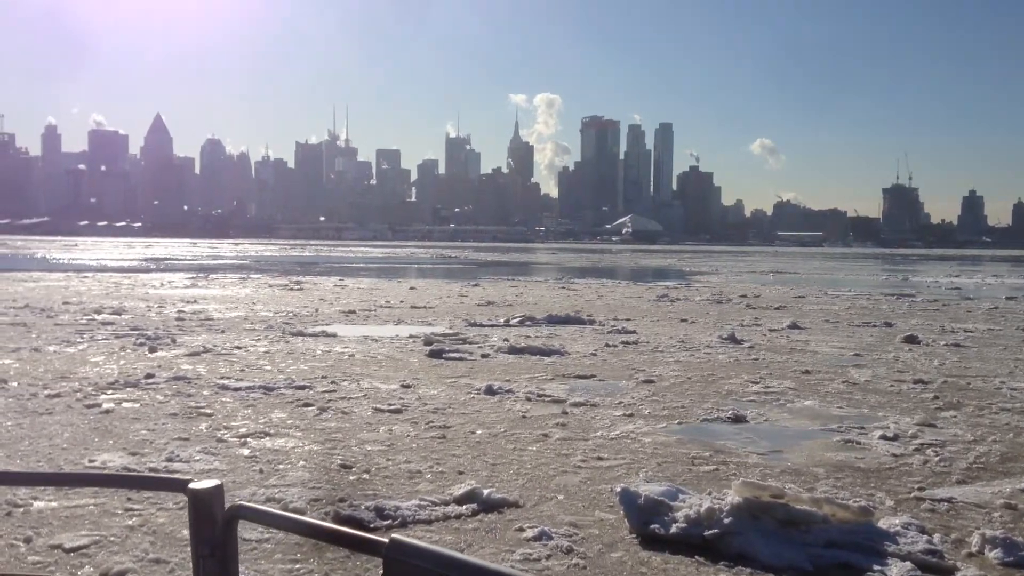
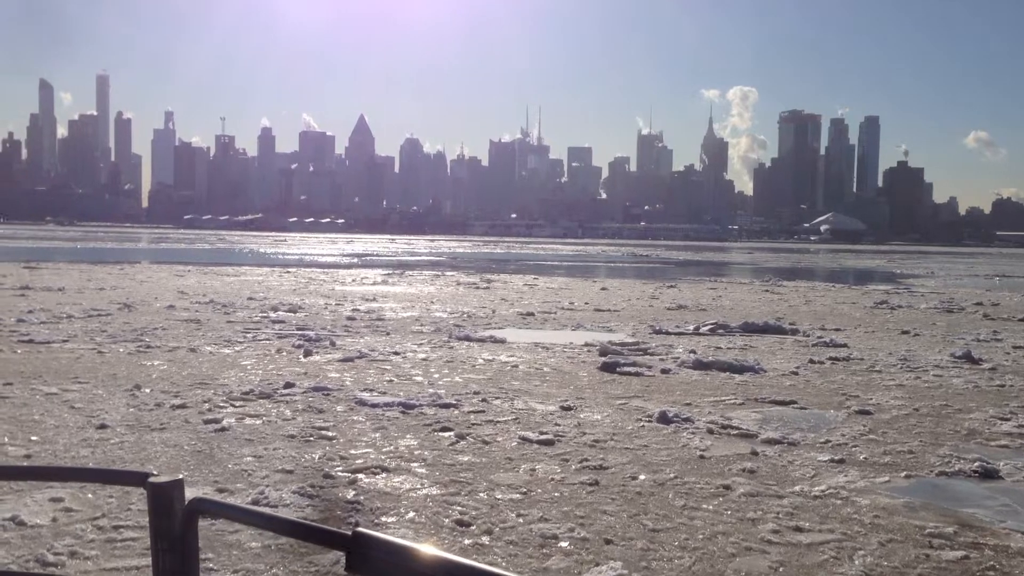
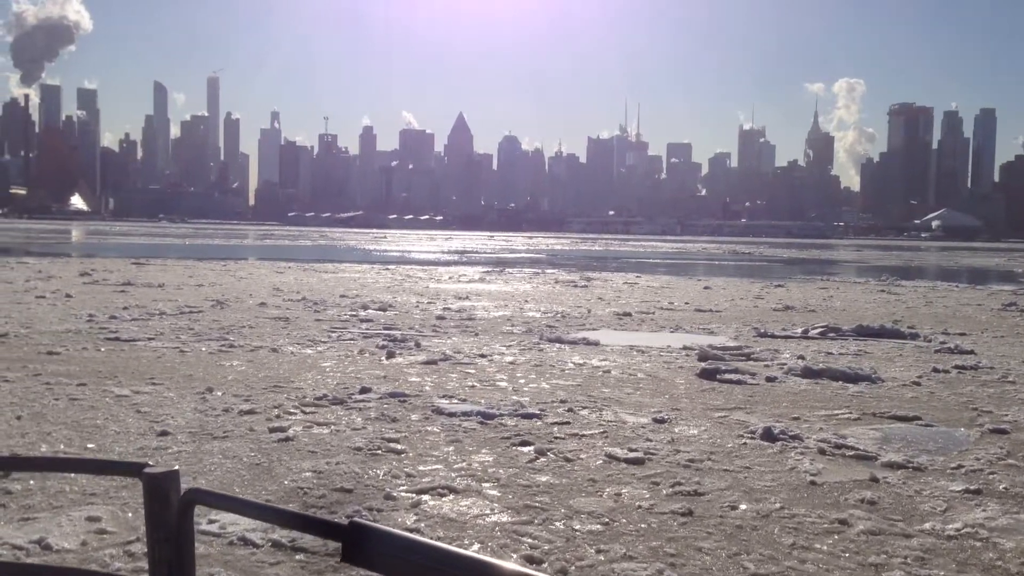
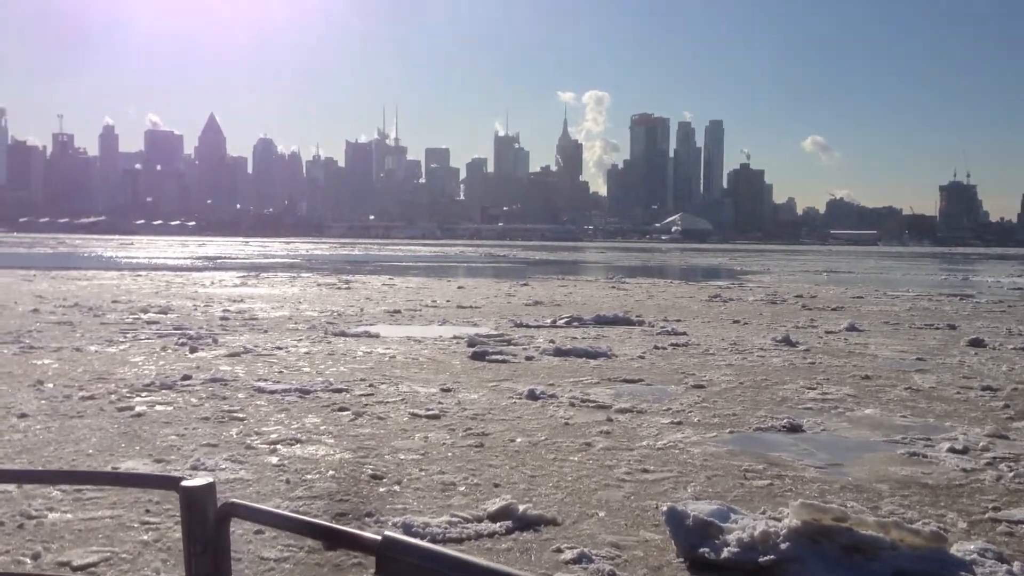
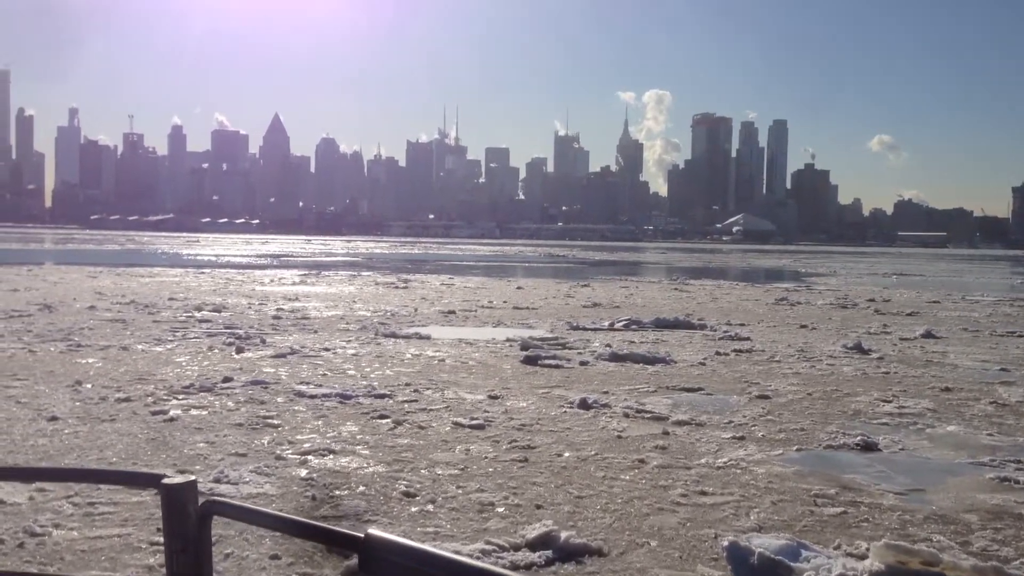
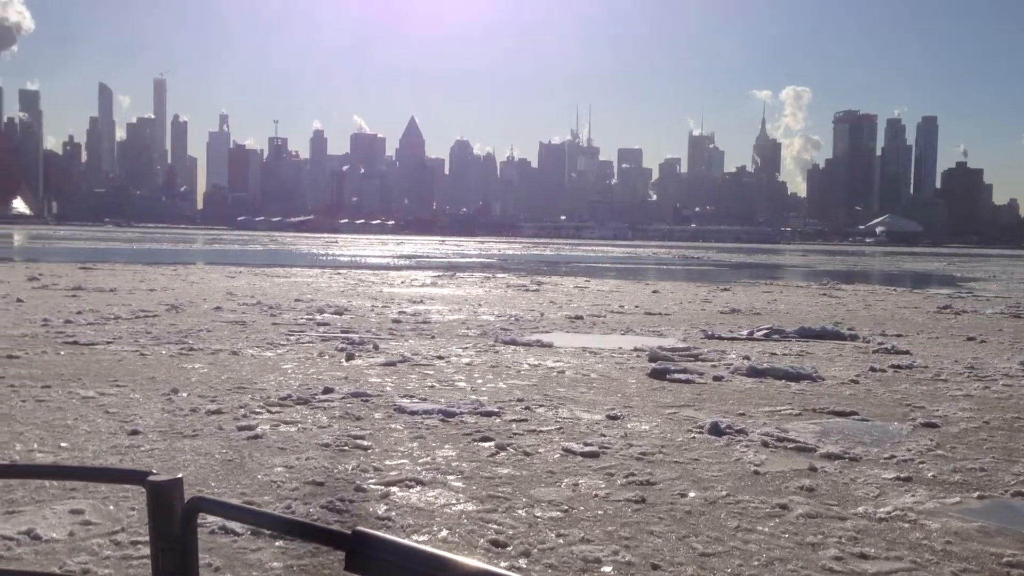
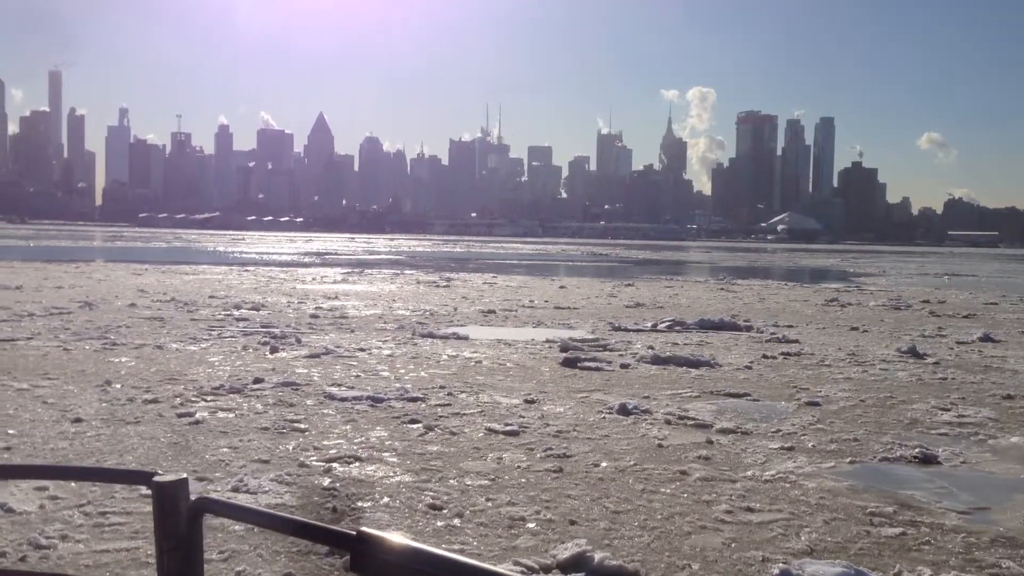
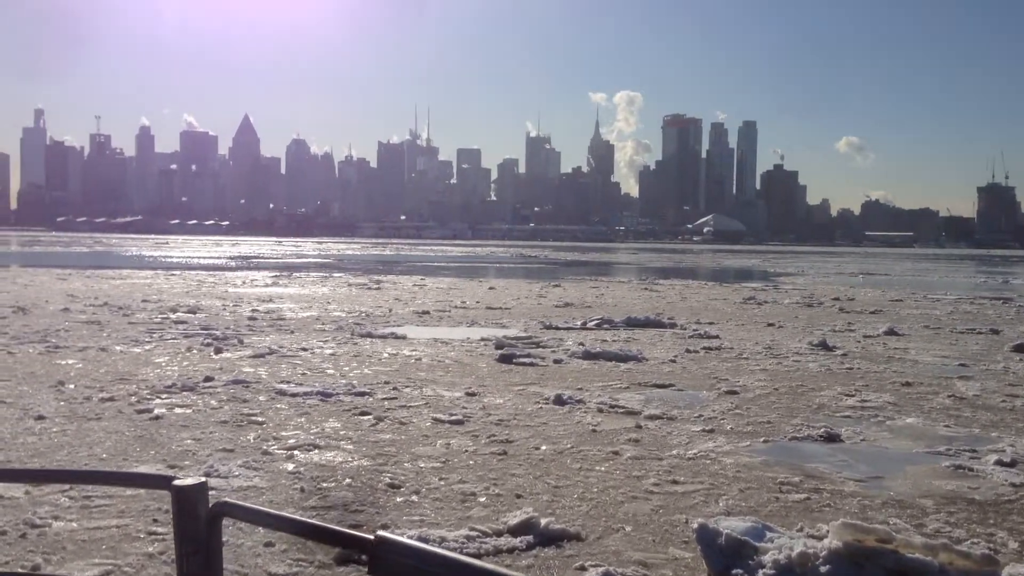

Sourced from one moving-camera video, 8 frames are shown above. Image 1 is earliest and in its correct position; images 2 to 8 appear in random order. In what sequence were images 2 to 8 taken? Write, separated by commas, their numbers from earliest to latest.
4, 8, 5, 7, 2, 6, 3
